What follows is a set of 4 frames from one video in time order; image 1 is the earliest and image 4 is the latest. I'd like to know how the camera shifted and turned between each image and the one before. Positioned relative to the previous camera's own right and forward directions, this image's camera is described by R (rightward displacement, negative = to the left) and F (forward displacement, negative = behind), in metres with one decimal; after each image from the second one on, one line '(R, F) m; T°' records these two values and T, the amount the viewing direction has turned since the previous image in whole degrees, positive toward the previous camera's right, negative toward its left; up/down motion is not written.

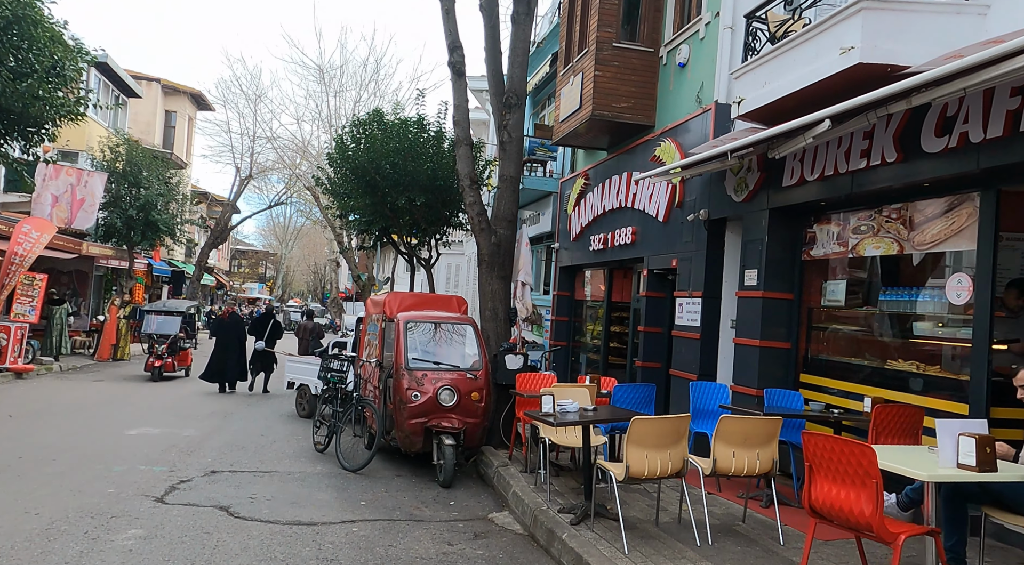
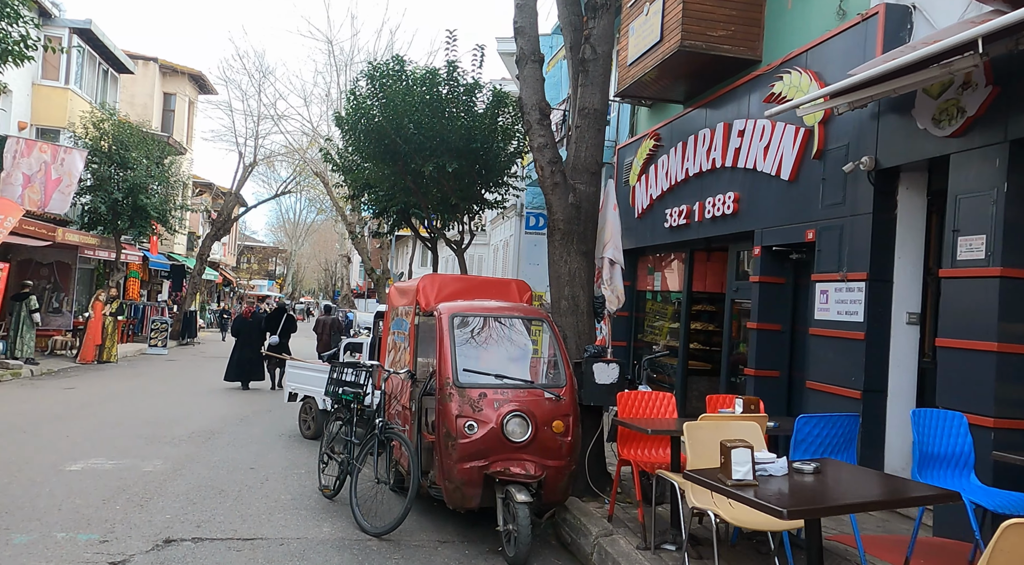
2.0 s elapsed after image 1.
(-0.6, +2.9) m; -1°
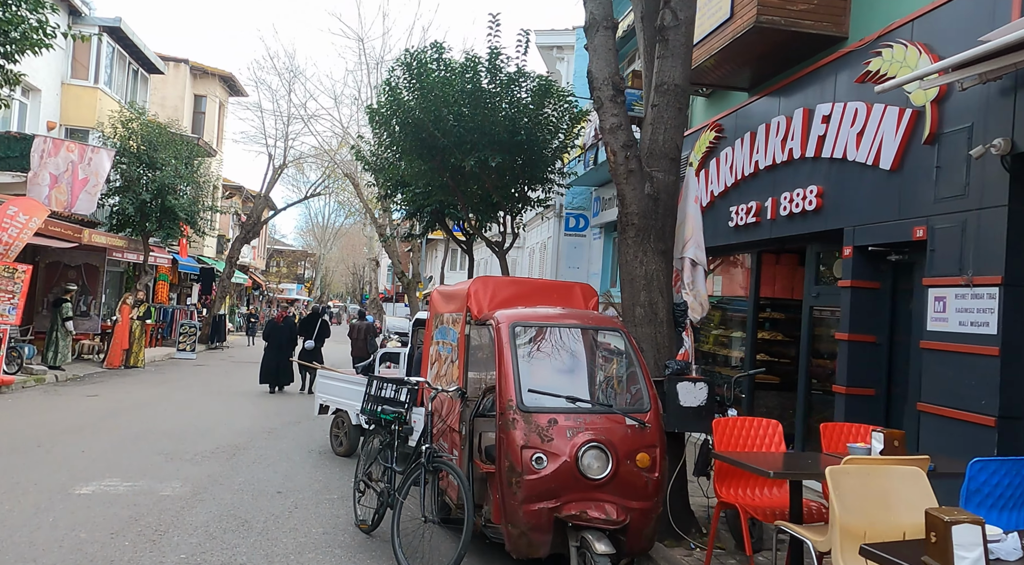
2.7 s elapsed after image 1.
(-0.3, +1.0) m; -2°
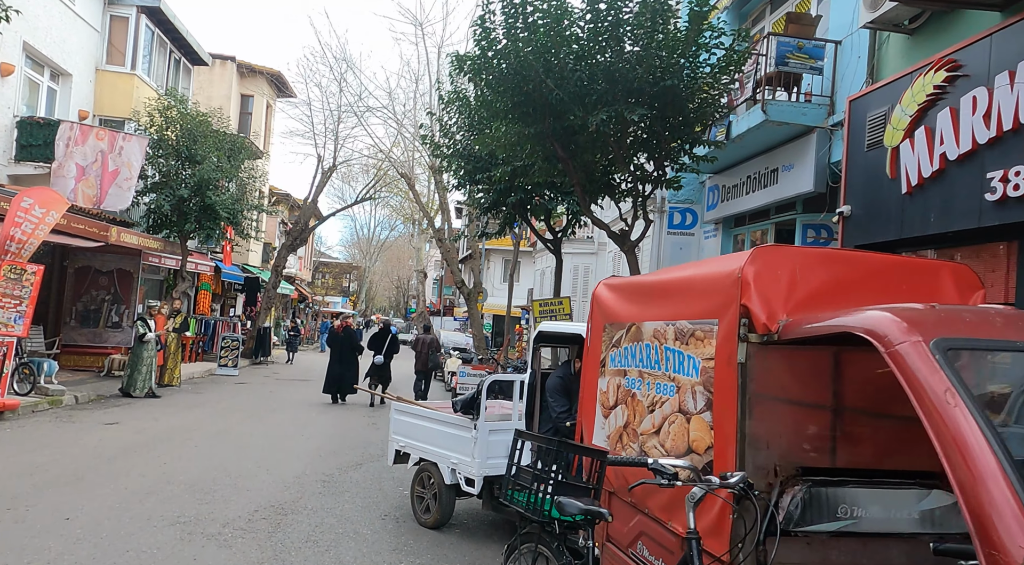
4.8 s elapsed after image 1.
(-1.1, +3.2) m; -3°
